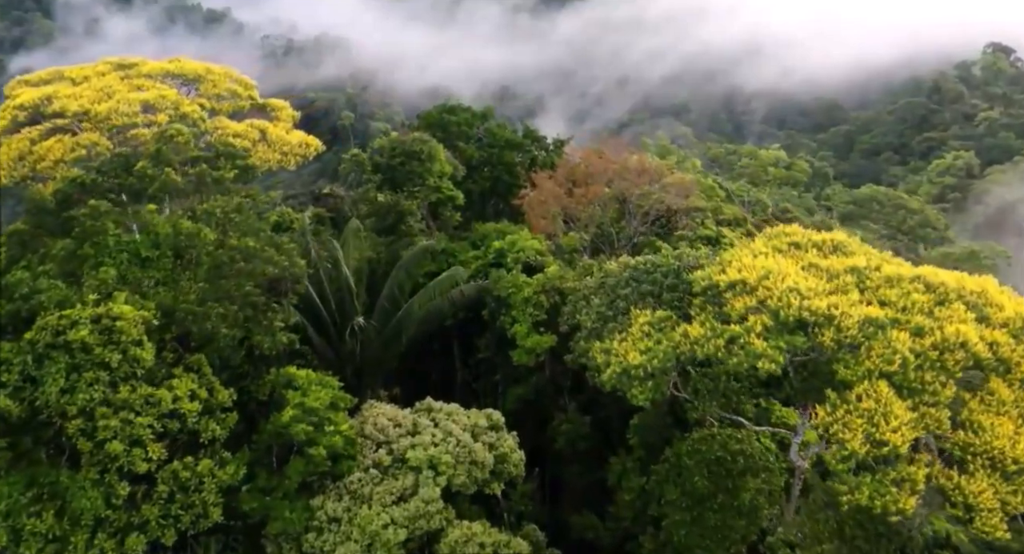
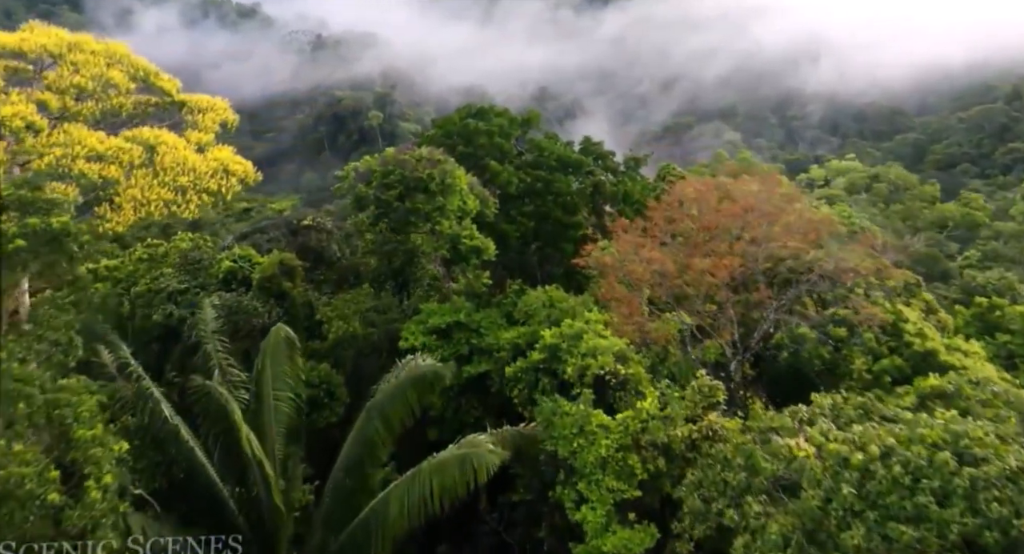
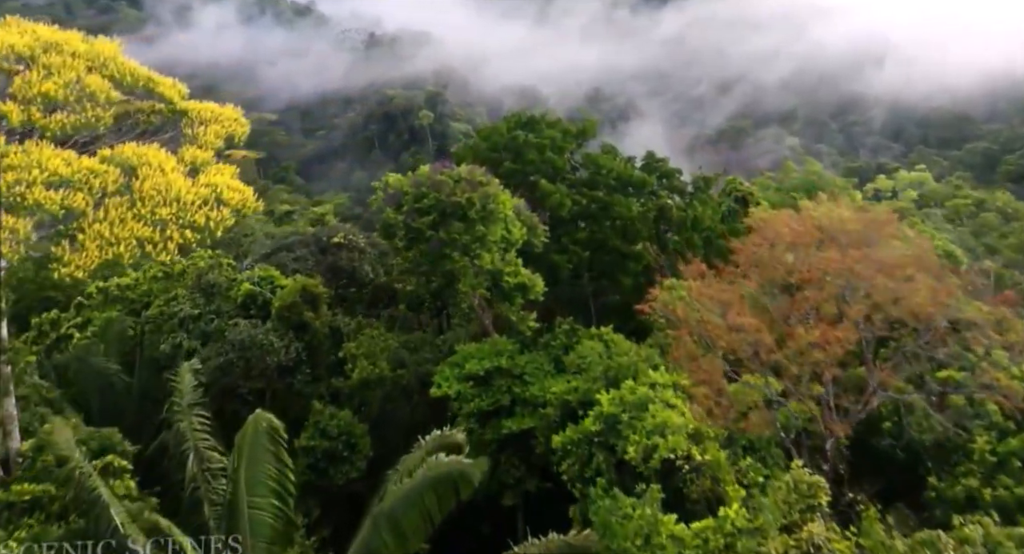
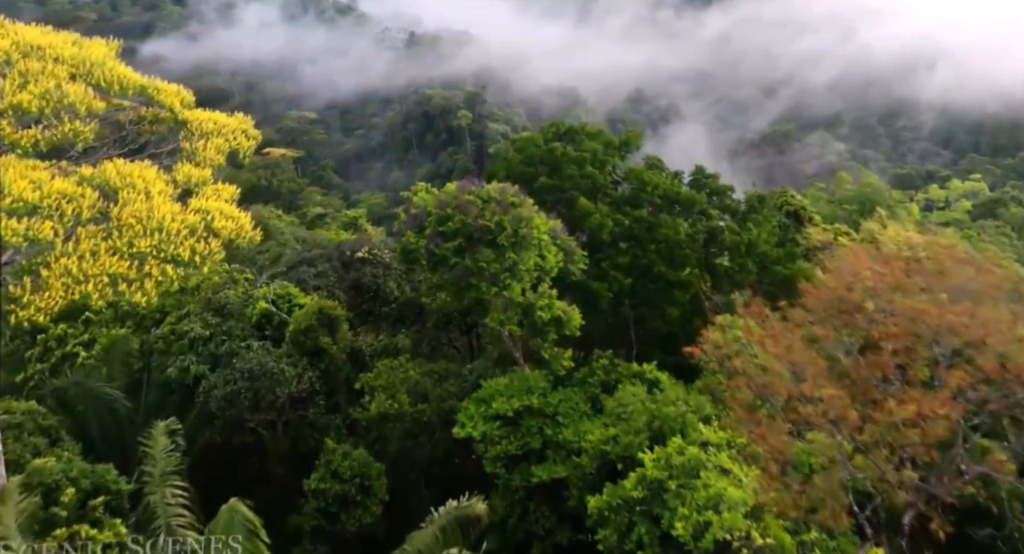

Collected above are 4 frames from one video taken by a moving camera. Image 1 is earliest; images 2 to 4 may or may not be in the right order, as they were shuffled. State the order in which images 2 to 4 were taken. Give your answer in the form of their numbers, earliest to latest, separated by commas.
2, 3, 4
